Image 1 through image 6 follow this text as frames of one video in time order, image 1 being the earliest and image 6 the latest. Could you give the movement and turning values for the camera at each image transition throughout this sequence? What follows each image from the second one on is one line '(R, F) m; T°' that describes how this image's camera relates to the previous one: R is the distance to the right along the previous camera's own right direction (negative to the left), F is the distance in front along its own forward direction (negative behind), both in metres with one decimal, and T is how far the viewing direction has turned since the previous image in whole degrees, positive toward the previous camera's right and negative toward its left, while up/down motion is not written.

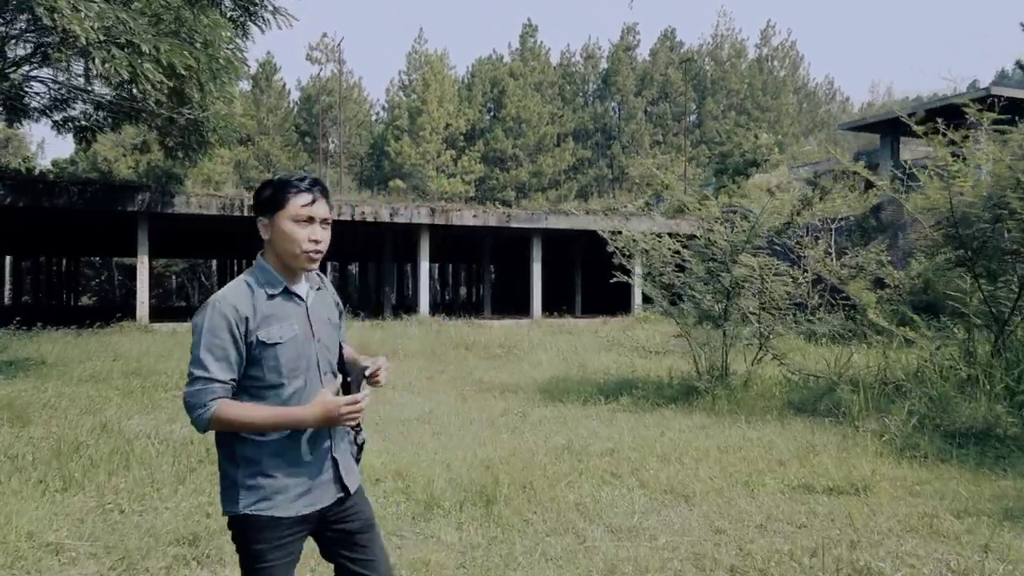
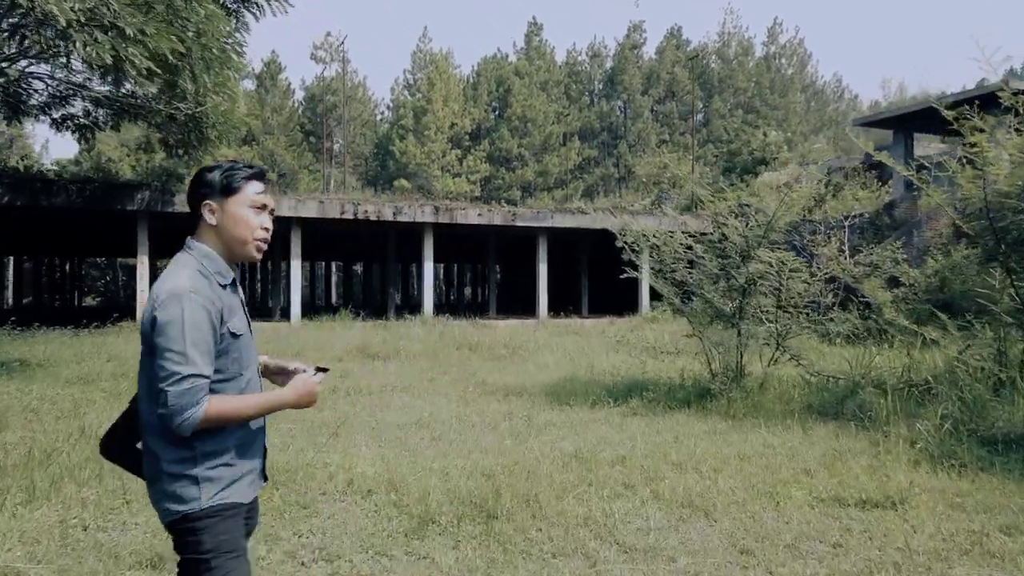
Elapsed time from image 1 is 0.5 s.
(0.0, +0.4) m; 0°
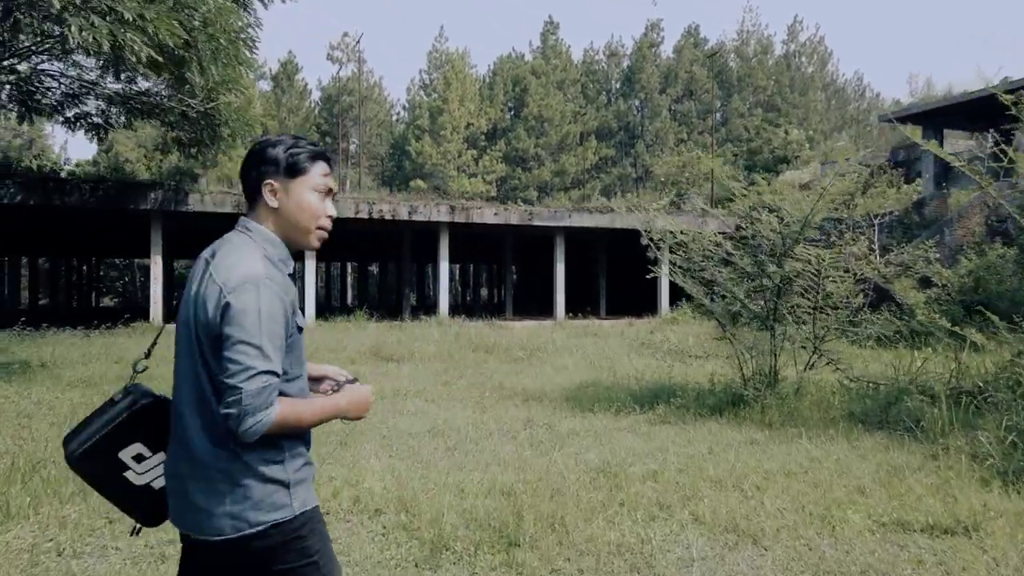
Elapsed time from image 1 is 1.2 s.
(0.0, +0.4) m; -1°
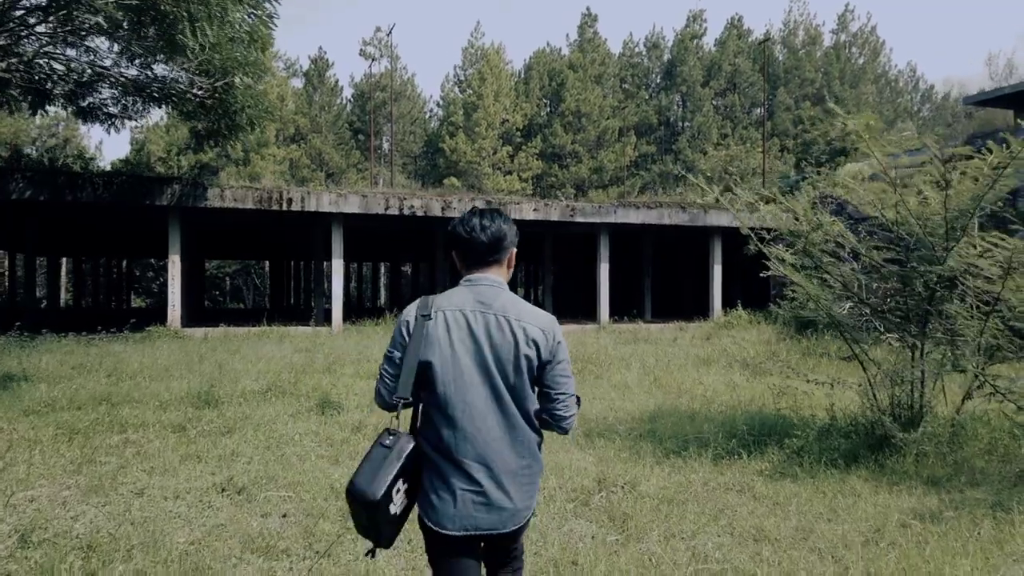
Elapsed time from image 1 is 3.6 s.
(-0.2, +1.7) m; -3°
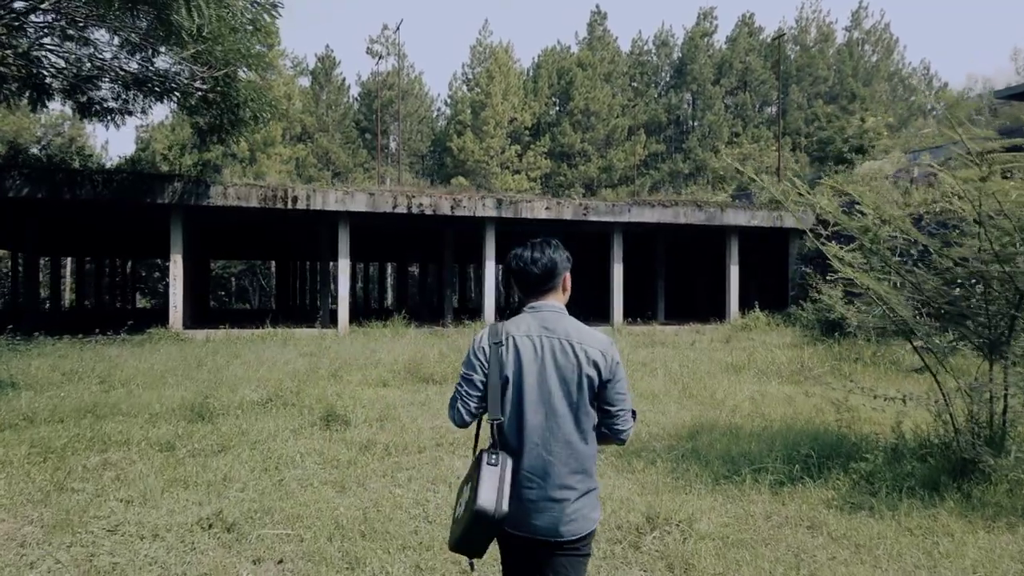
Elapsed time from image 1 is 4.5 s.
(-0.1, +0.6) m; 0°
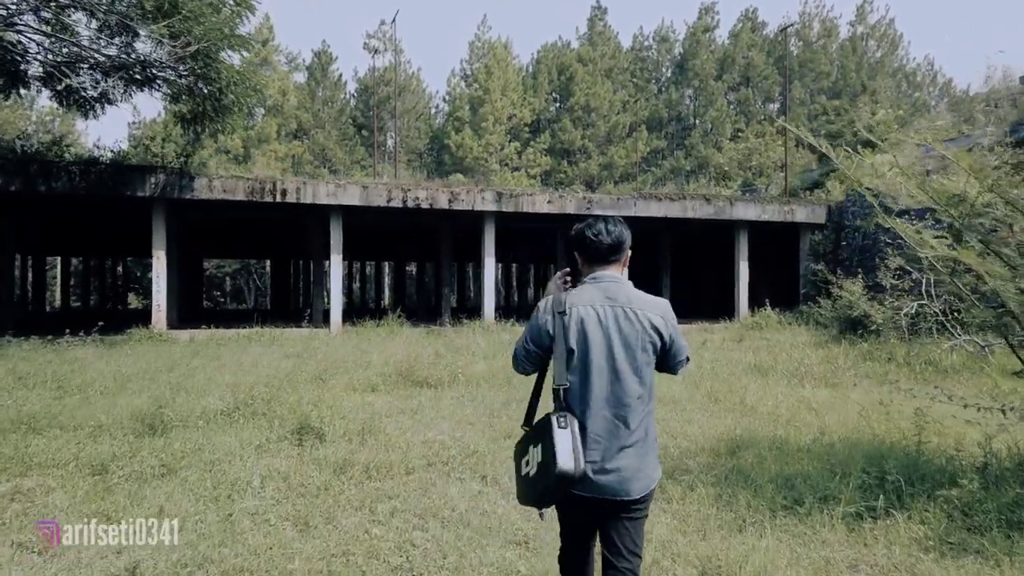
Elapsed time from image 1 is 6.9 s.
(0.0, +0.9) m; 0°
